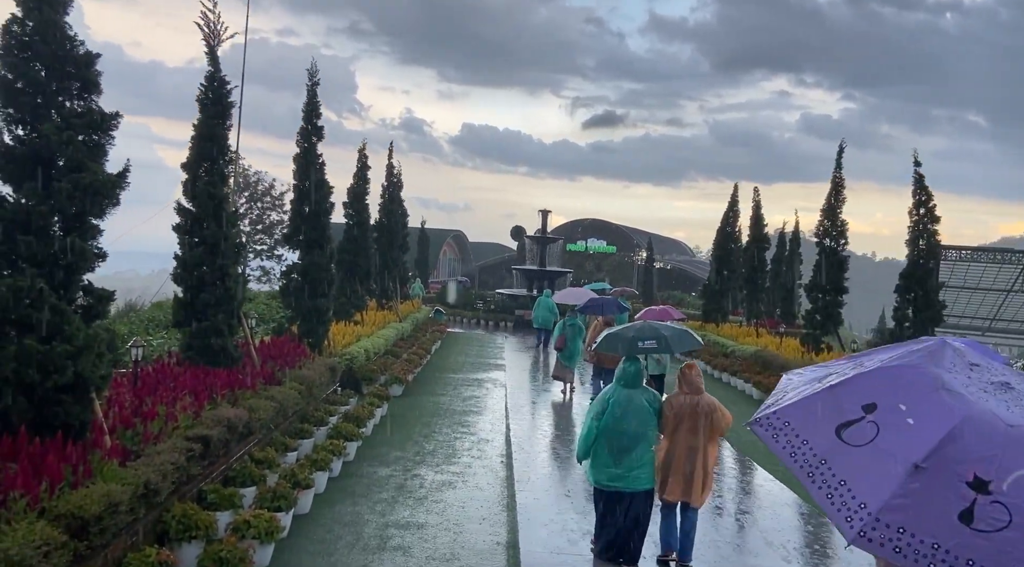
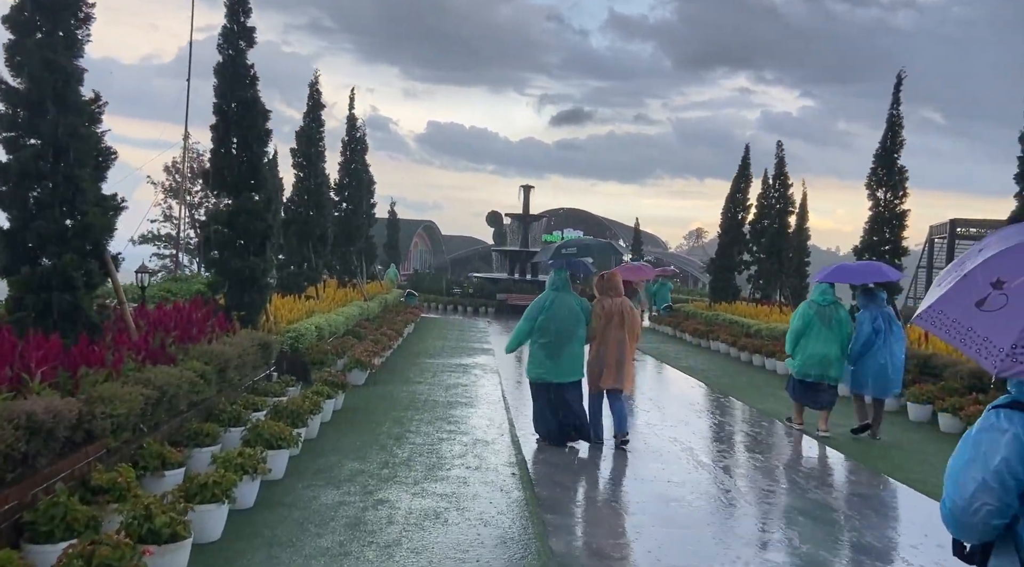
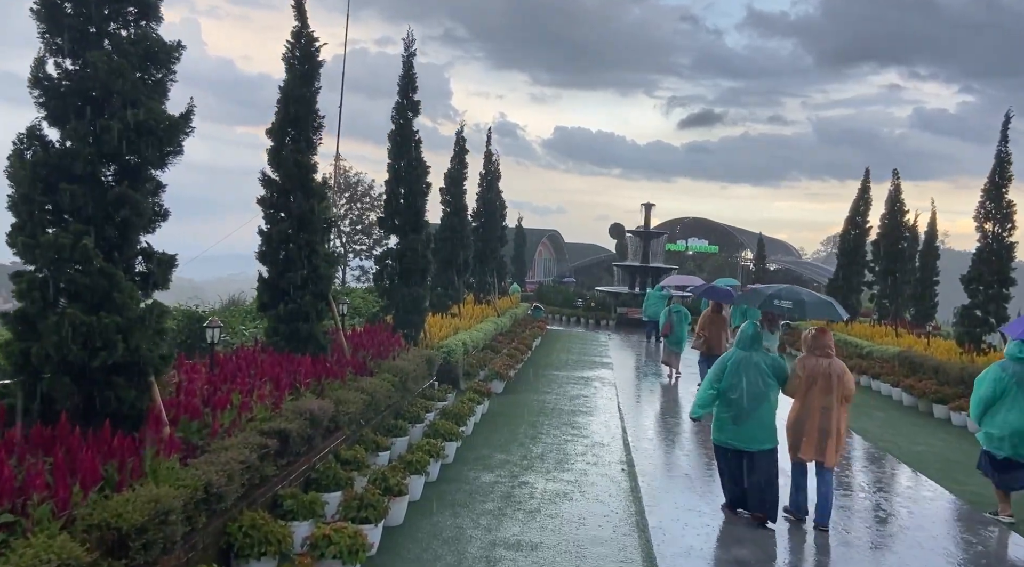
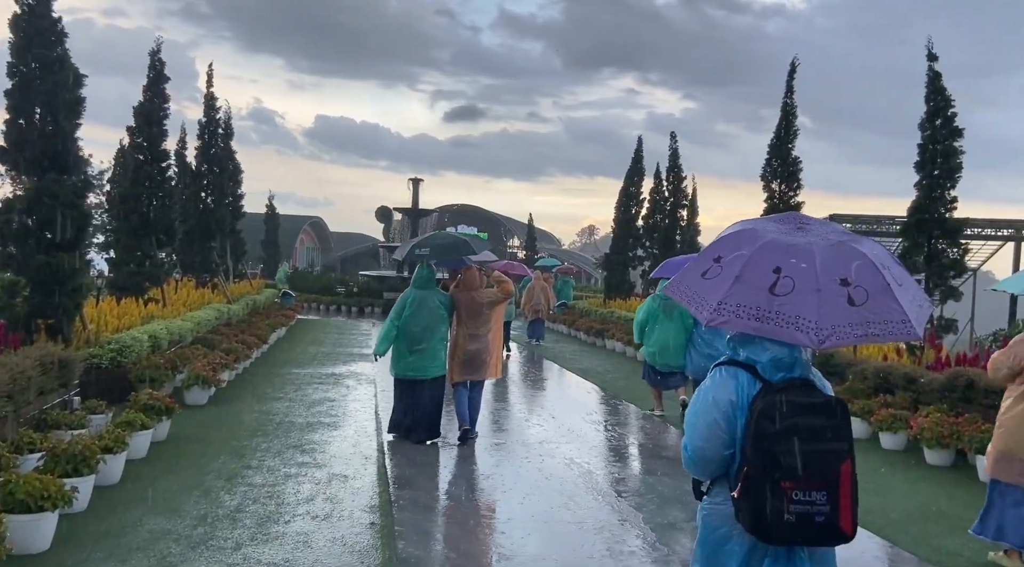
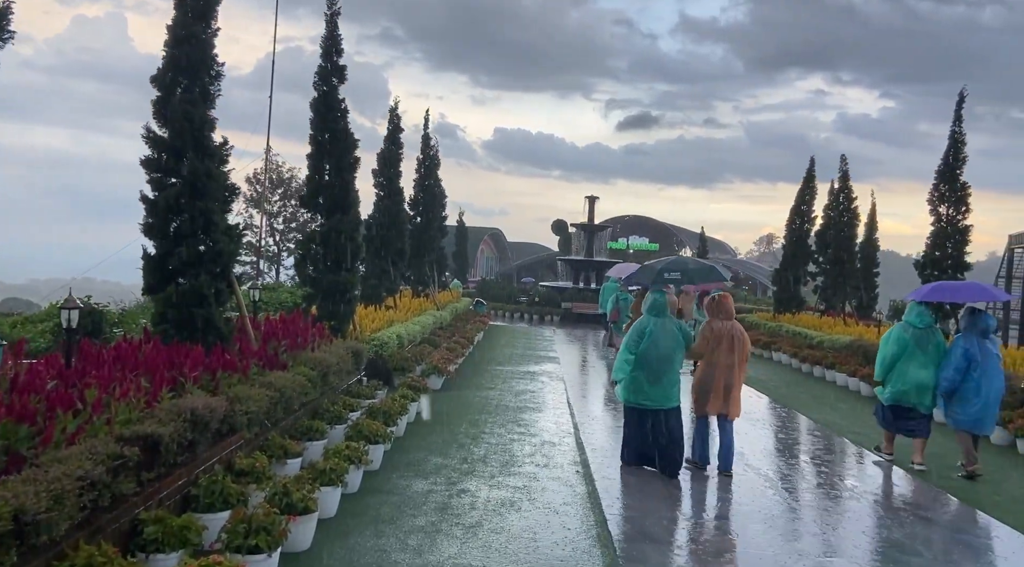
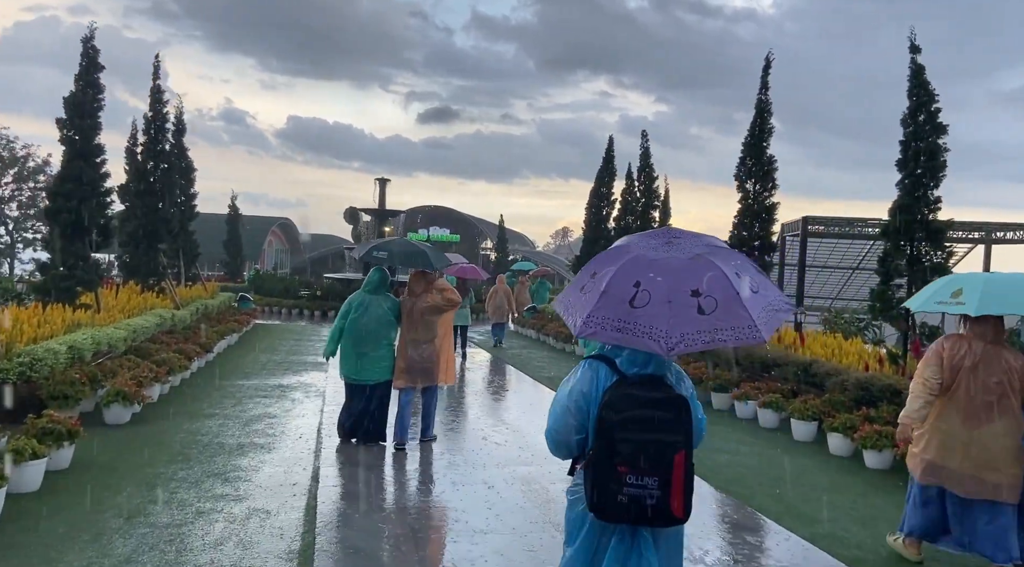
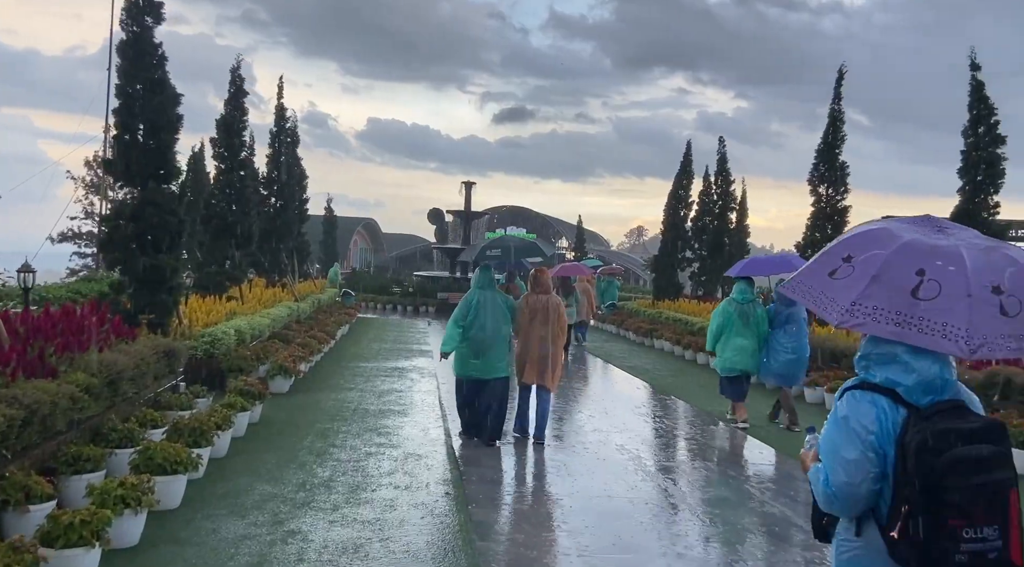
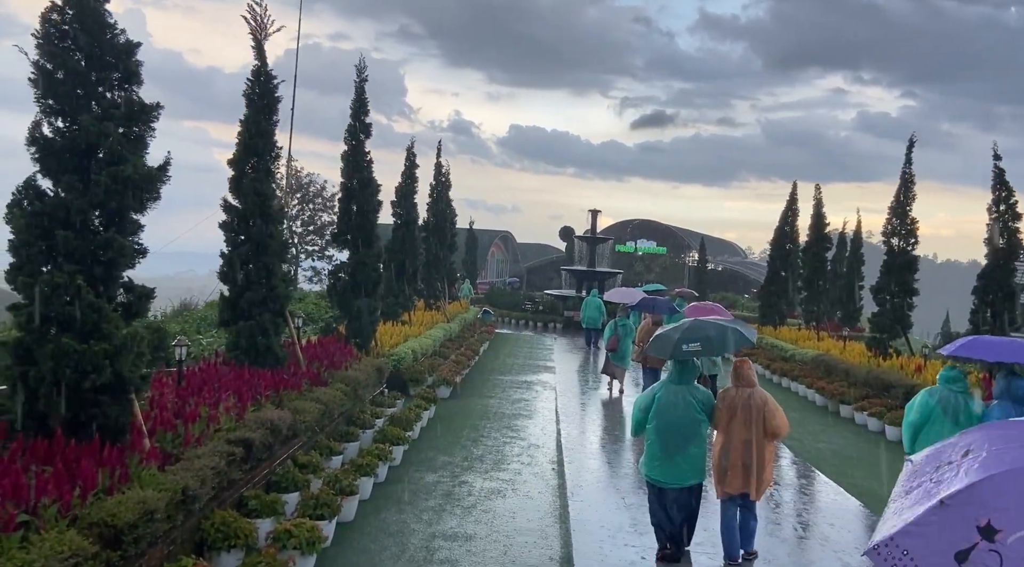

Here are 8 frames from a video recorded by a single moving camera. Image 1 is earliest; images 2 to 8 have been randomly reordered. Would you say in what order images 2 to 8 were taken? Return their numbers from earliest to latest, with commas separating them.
8, 3, 5, 2, 7, 4, 6
